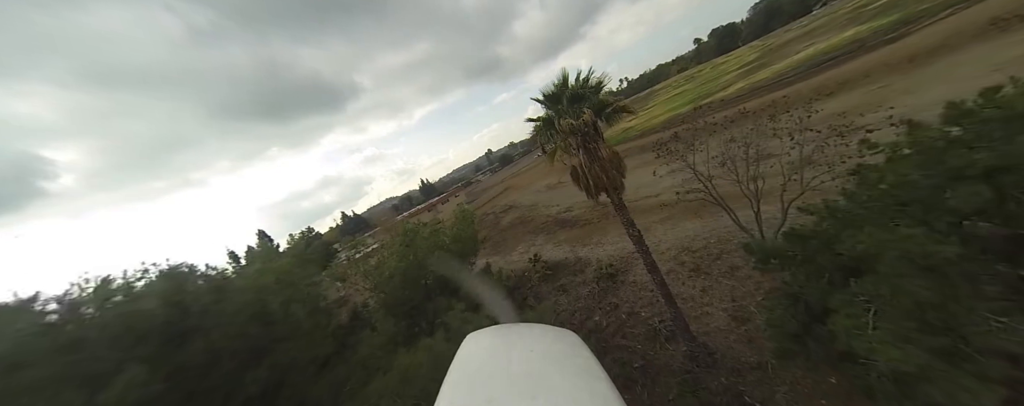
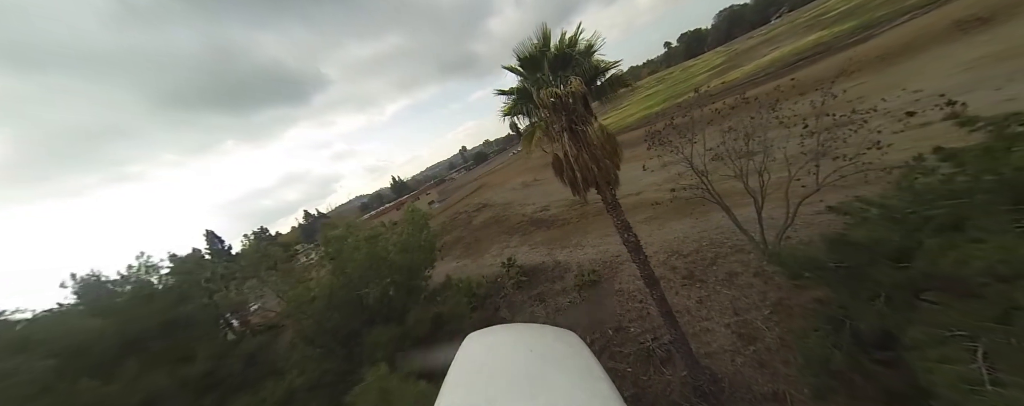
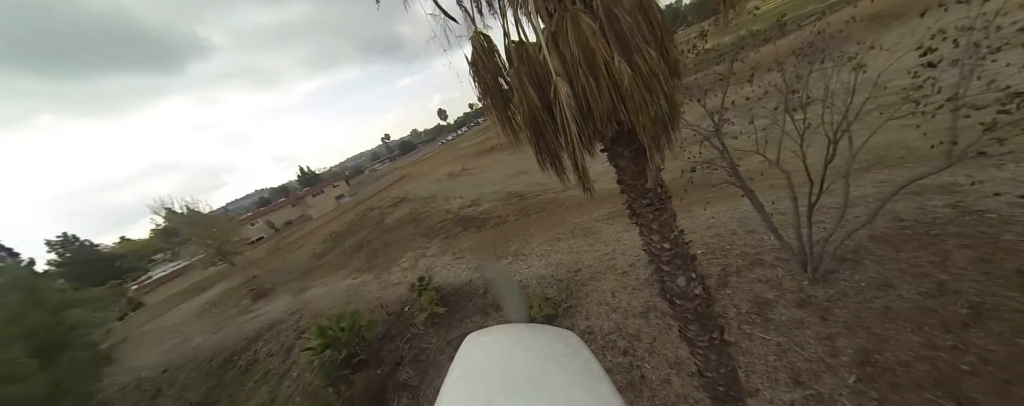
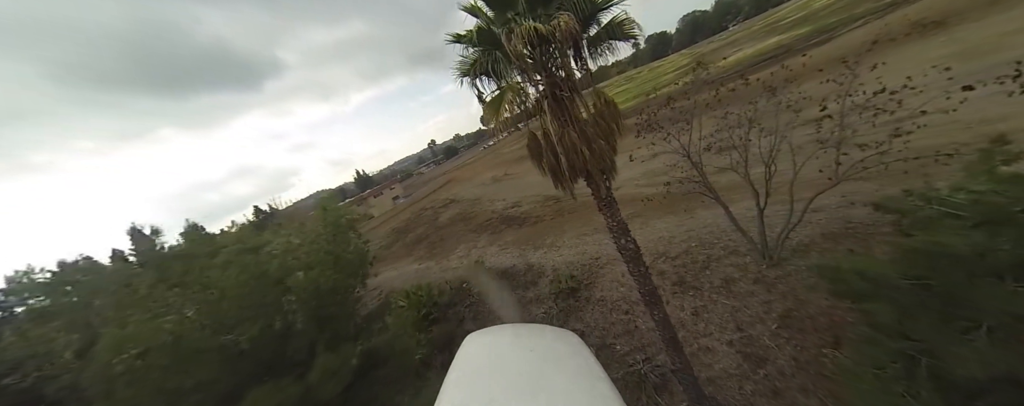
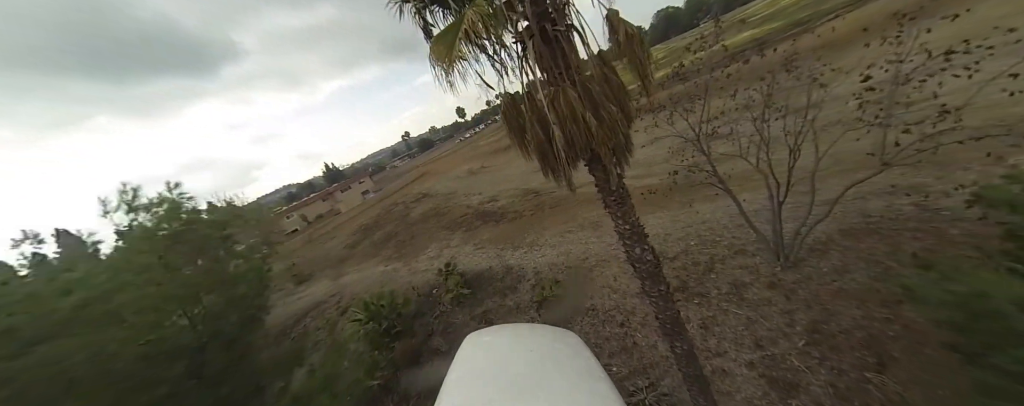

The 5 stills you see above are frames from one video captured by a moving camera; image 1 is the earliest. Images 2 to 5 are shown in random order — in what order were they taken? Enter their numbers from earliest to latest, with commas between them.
2, 4, 5, 3
